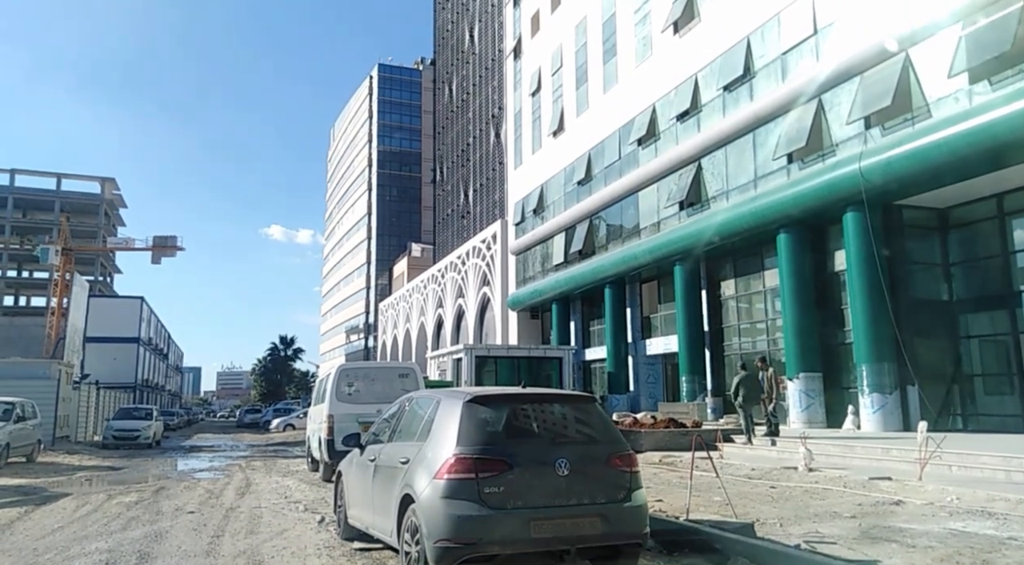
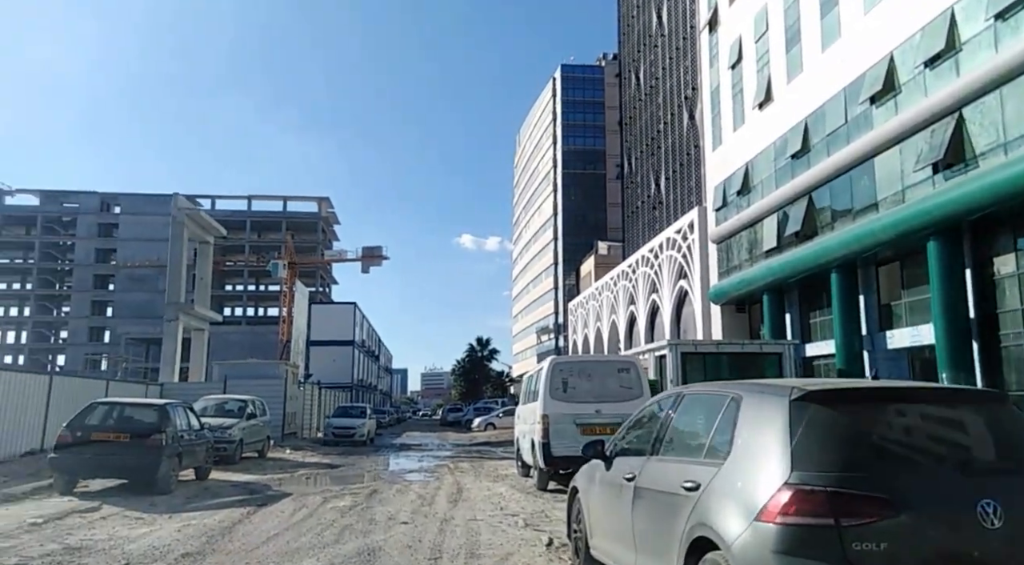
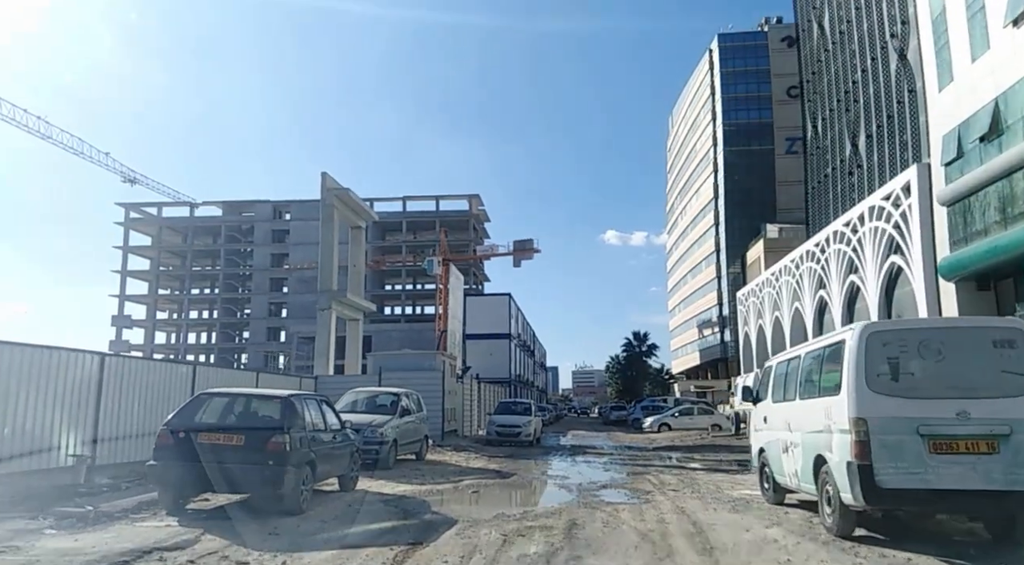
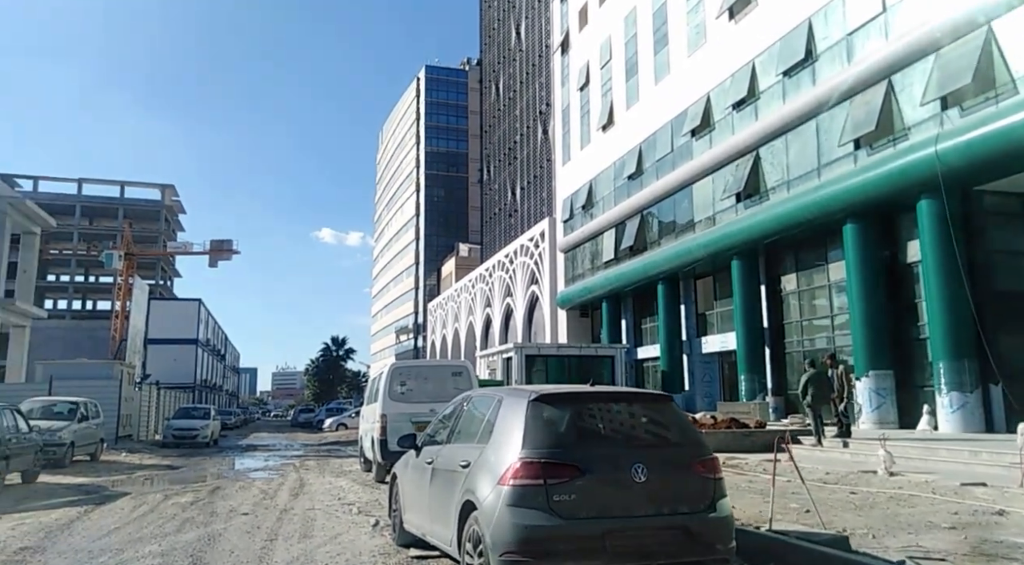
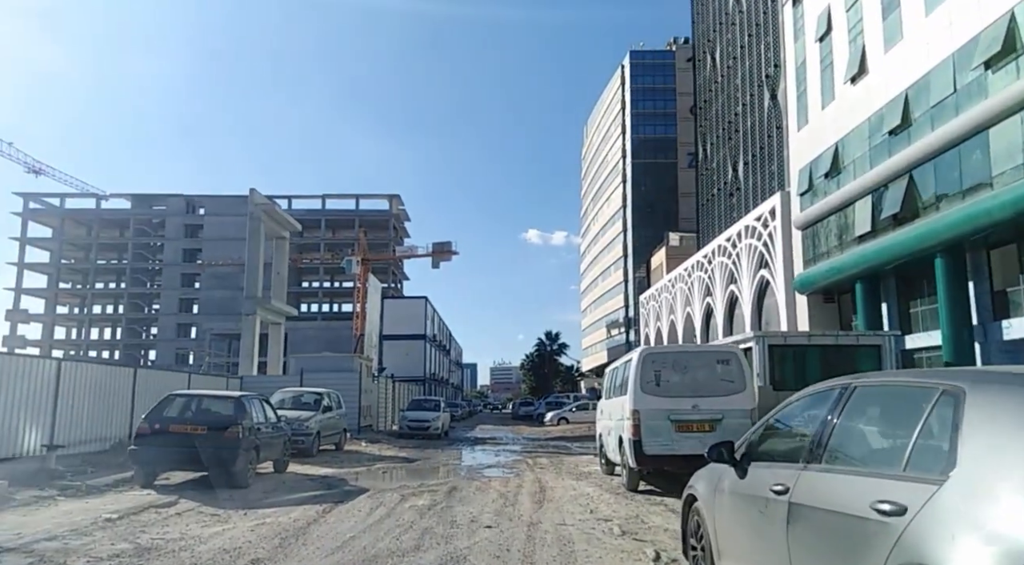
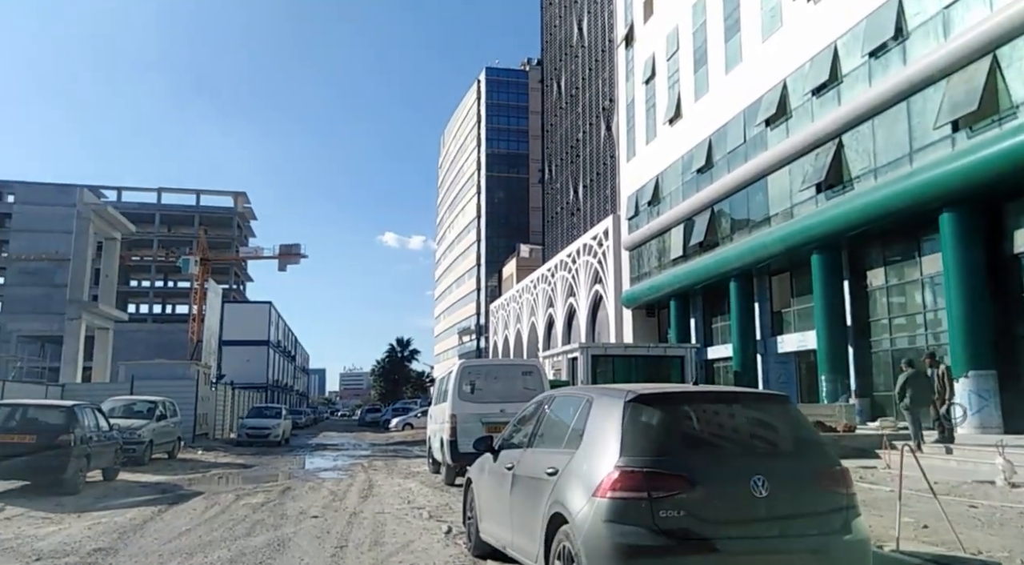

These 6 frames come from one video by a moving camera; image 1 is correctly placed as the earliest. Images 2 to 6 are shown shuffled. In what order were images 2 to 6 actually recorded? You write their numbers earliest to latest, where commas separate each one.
4, 6, 2, 5, 3
